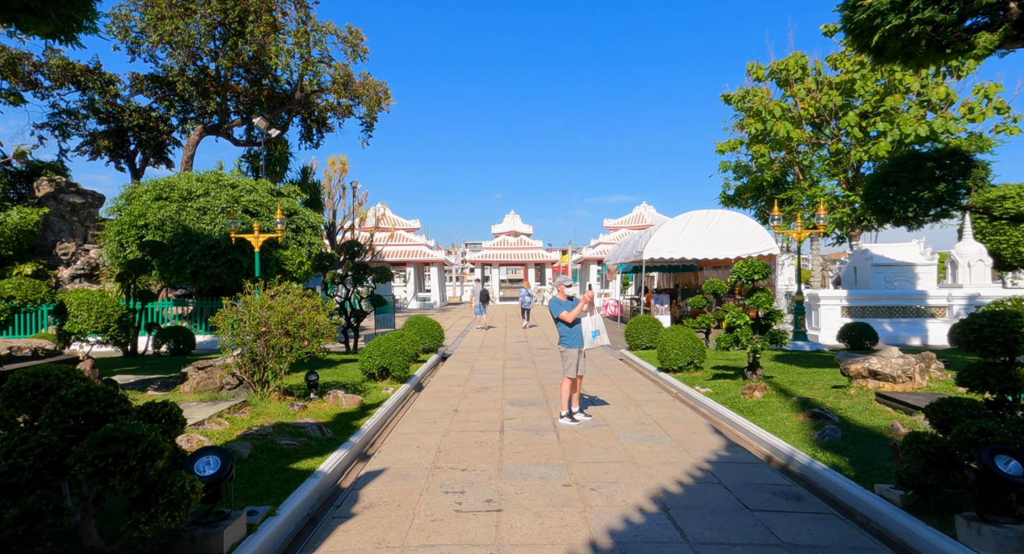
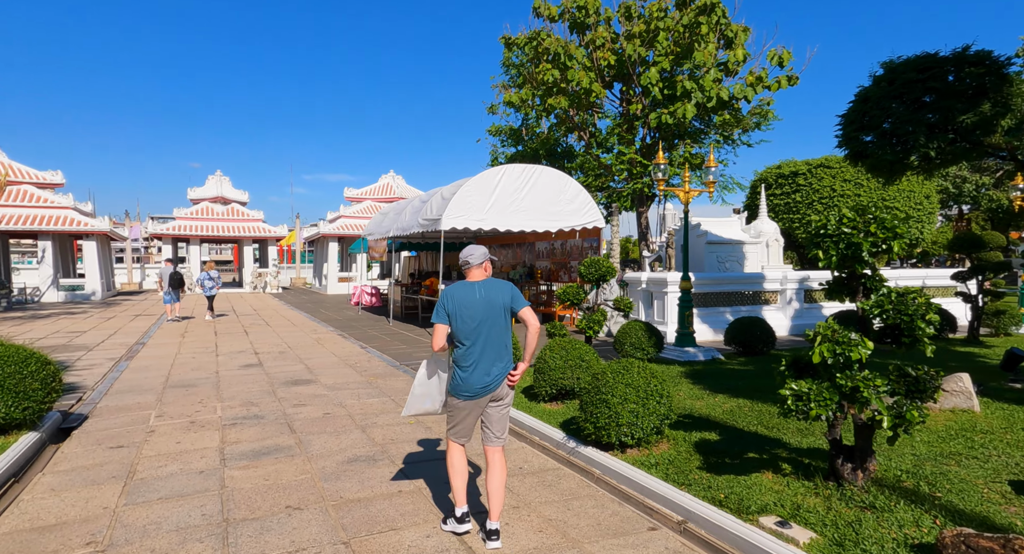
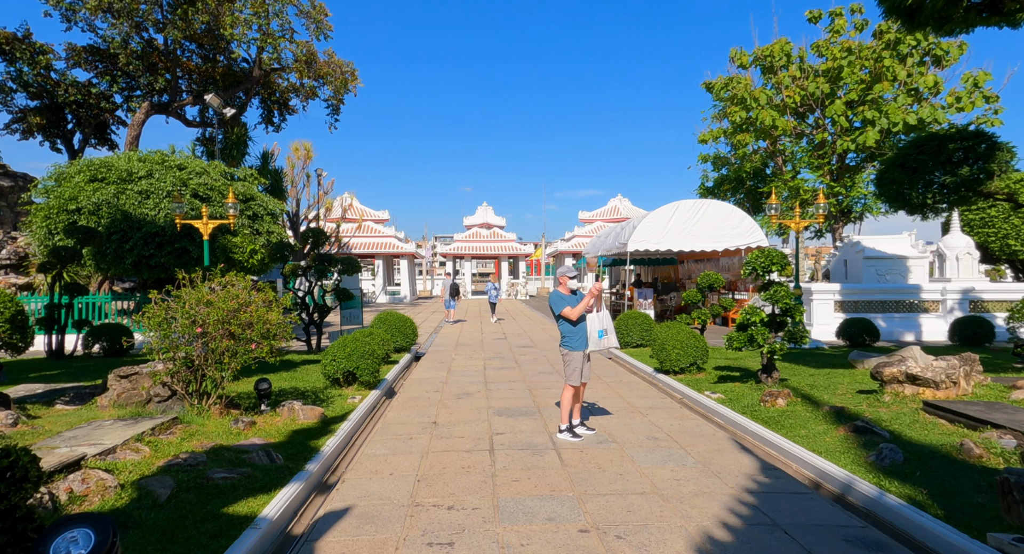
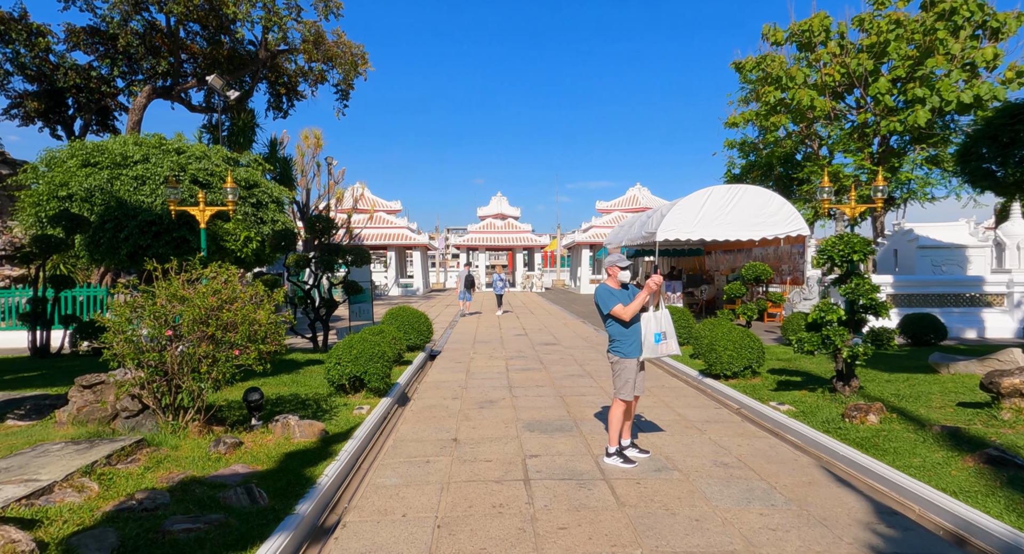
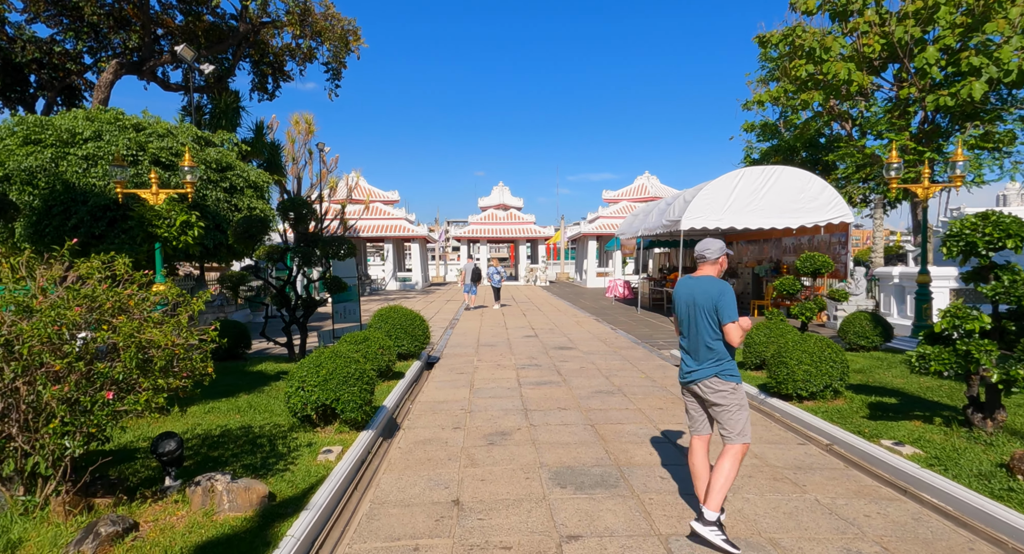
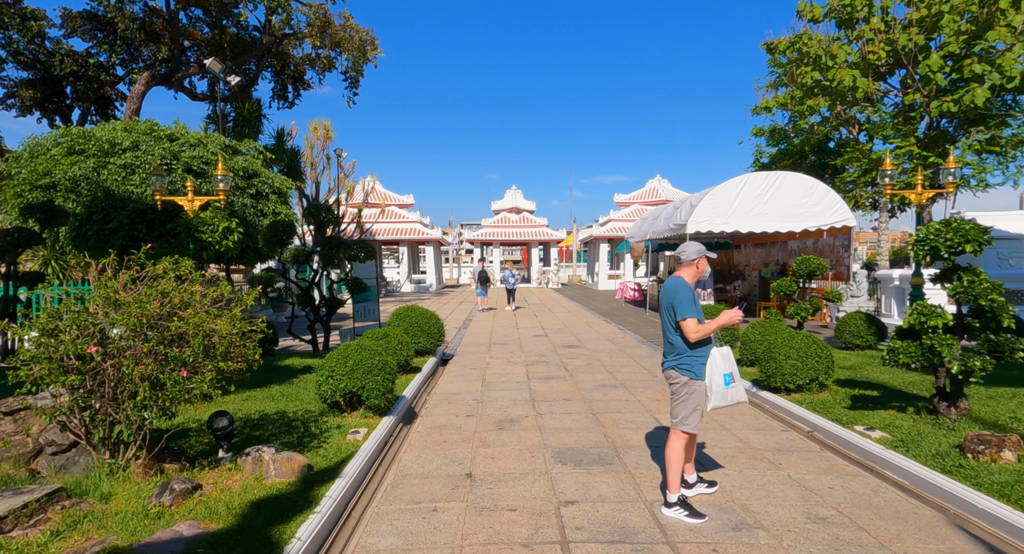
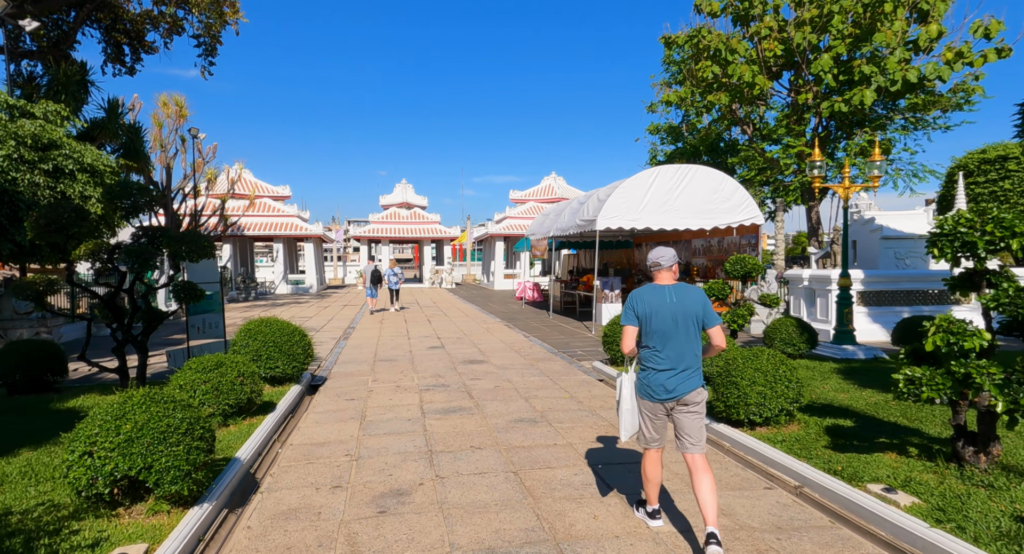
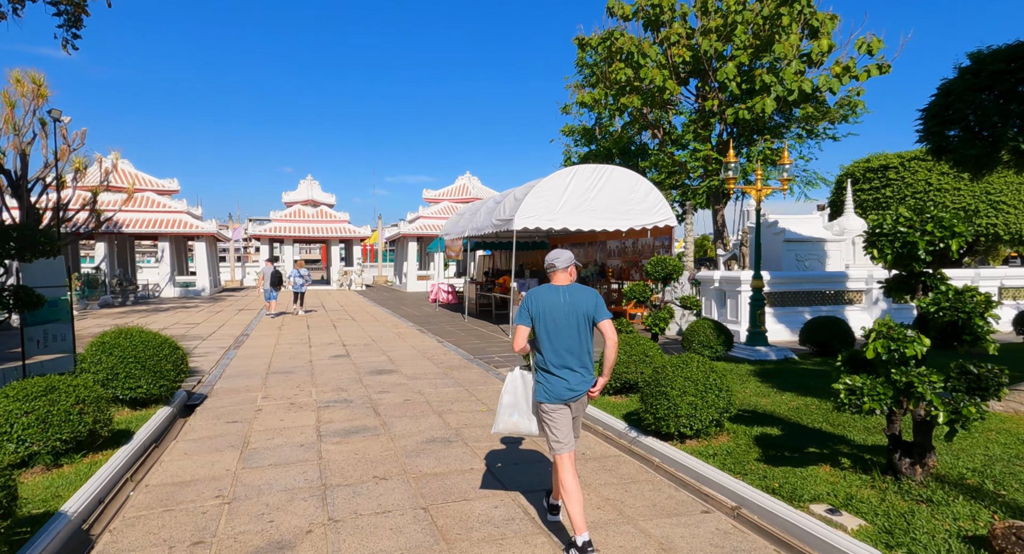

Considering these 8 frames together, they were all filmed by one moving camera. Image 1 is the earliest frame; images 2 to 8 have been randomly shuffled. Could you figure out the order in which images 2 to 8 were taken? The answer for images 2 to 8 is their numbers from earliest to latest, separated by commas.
3, 4, 6, 5, 7, 8, 2
